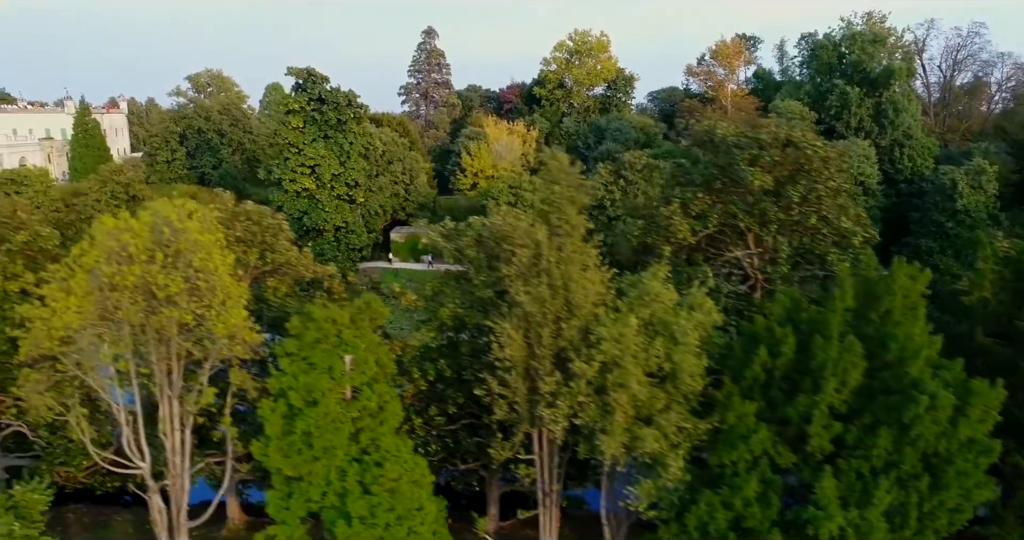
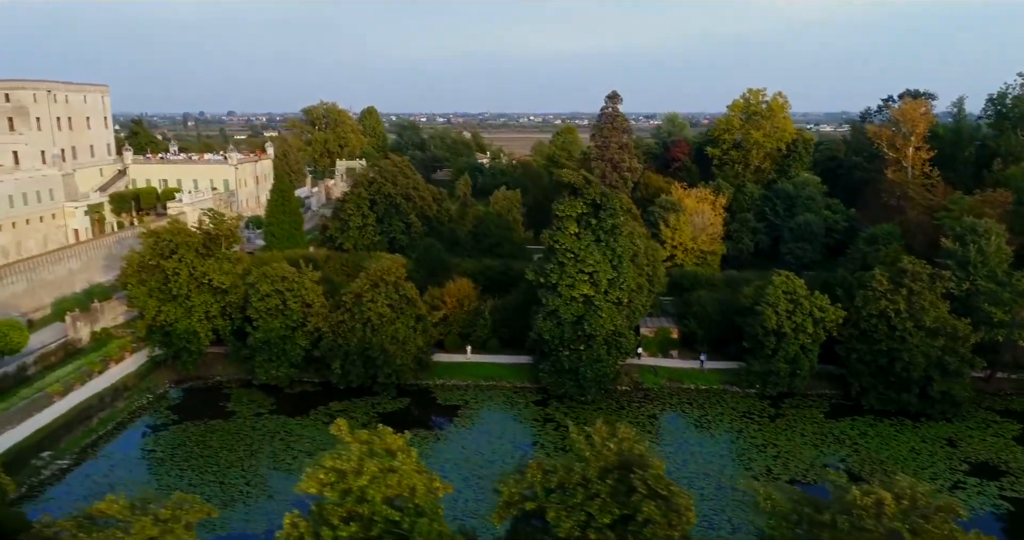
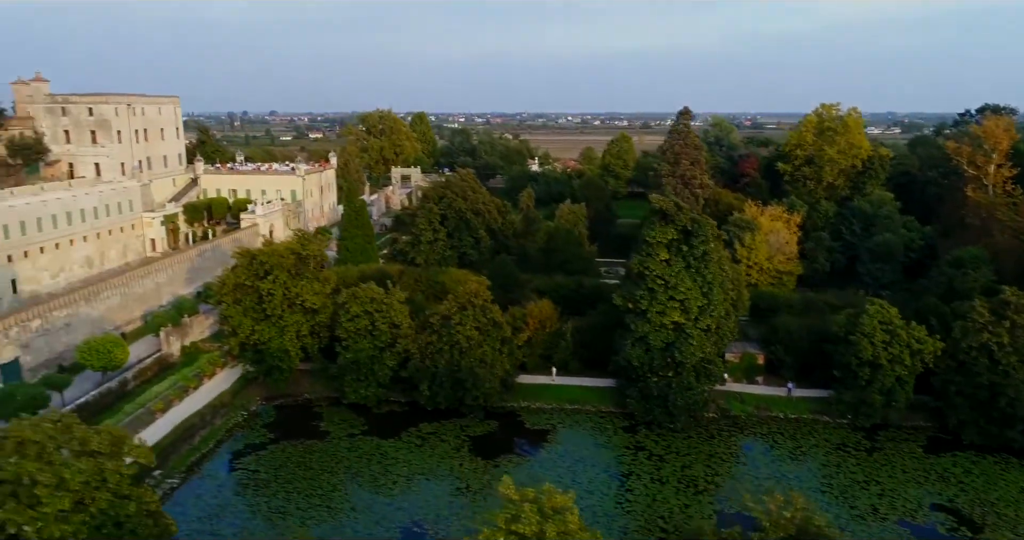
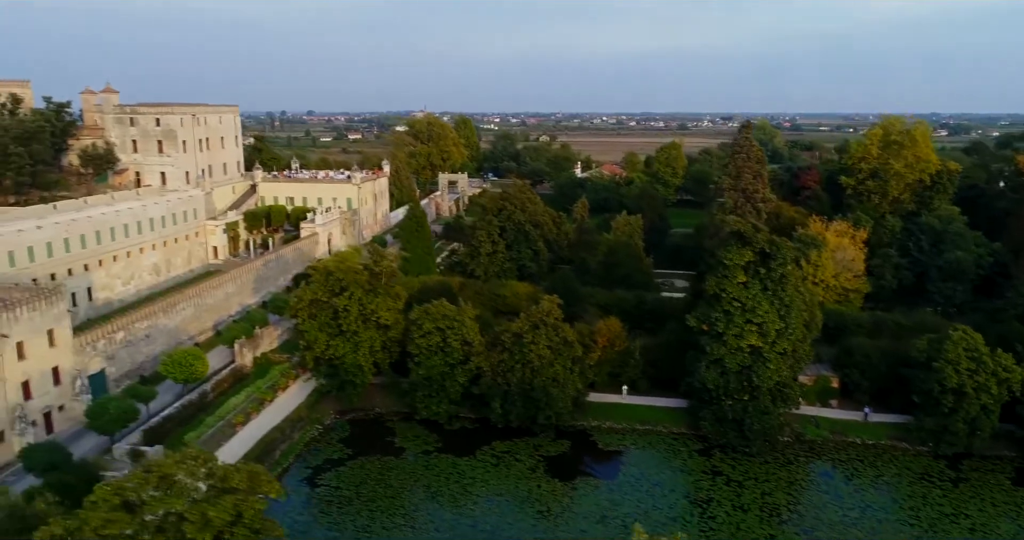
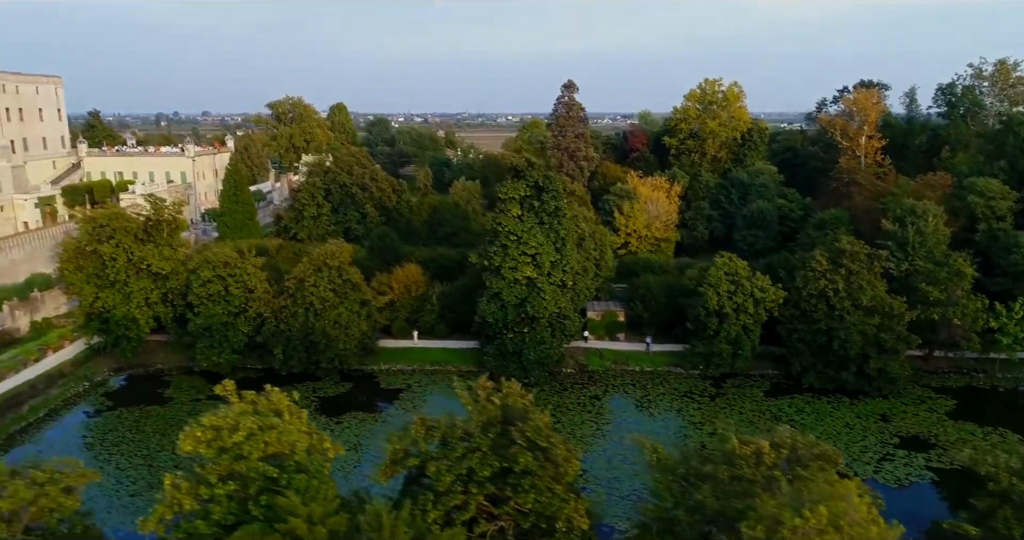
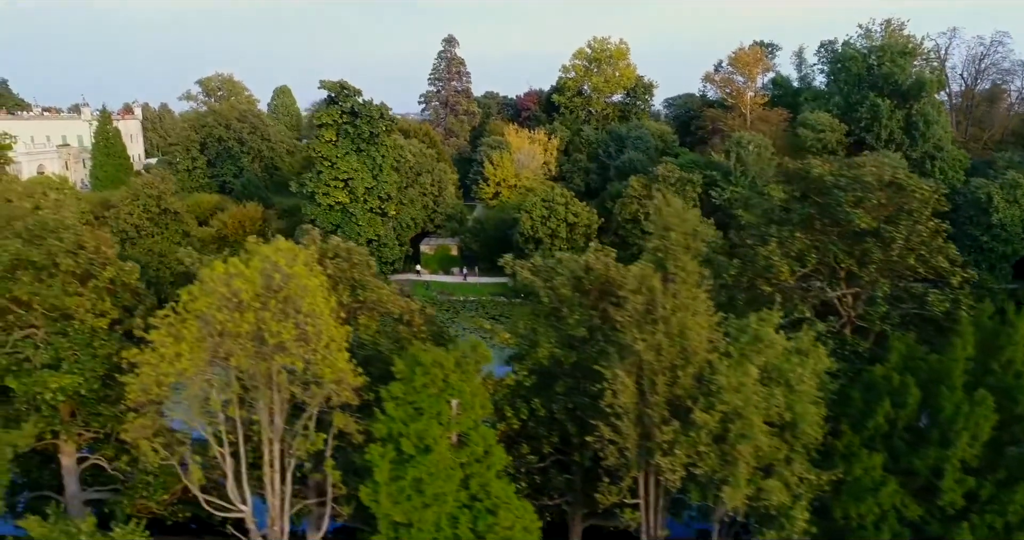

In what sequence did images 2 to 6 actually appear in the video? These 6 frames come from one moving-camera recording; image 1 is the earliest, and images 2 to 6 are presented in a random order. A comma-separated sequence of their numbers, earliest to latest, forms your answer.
6, 5, 2, 3, 4
